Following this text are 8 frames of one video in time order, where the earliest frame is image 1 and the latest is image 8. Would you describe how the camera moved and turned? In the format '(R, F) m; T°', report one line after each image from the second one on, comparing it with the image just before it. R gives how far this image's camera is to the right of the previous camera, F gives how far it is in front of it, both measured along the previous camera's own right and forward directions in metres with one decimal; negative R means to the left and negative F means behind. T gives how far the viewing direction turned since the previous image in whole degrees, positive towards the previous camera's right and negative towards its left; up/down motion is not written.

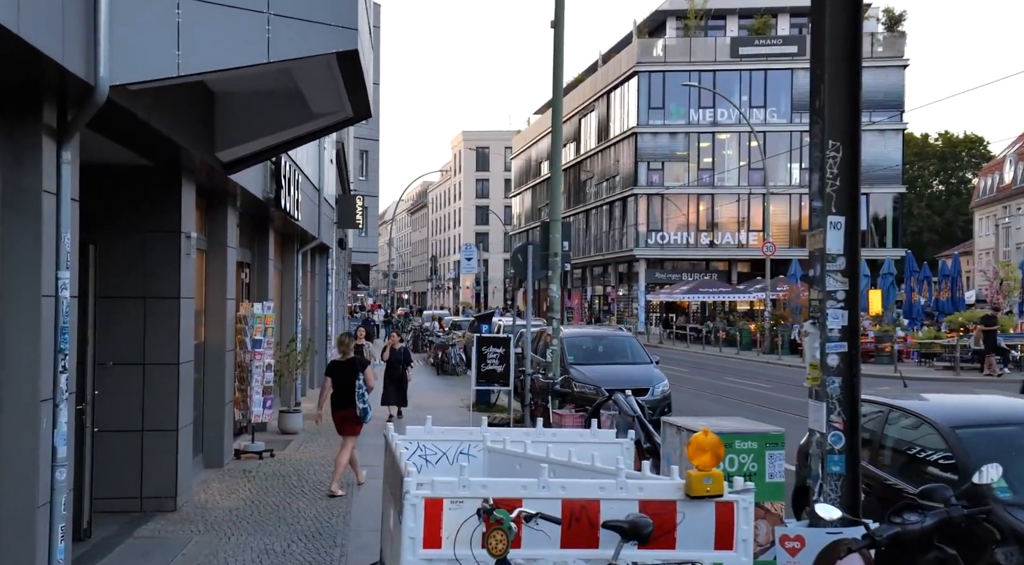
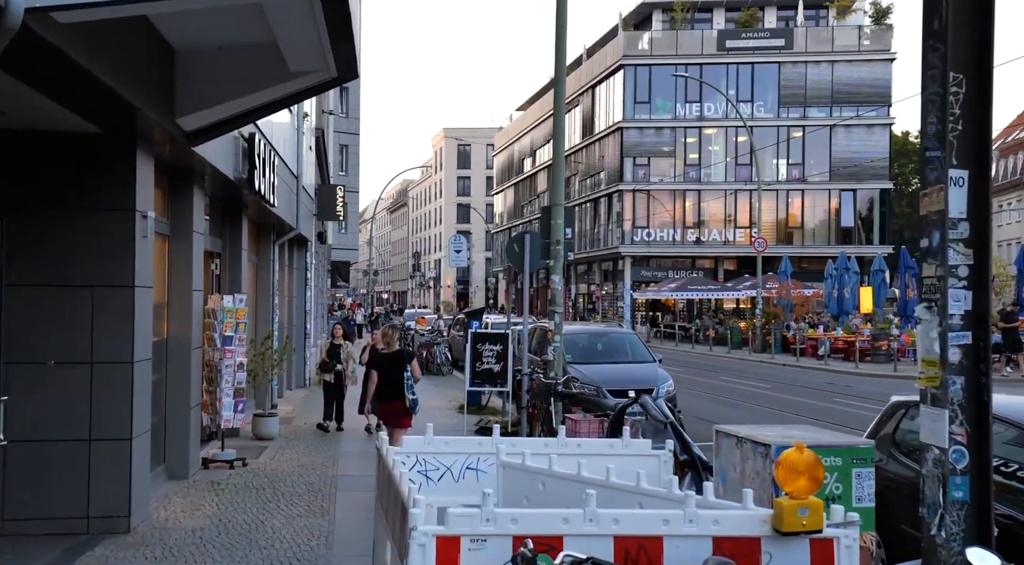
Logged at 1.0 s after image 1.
(-0.2, +1.1) m; +1°
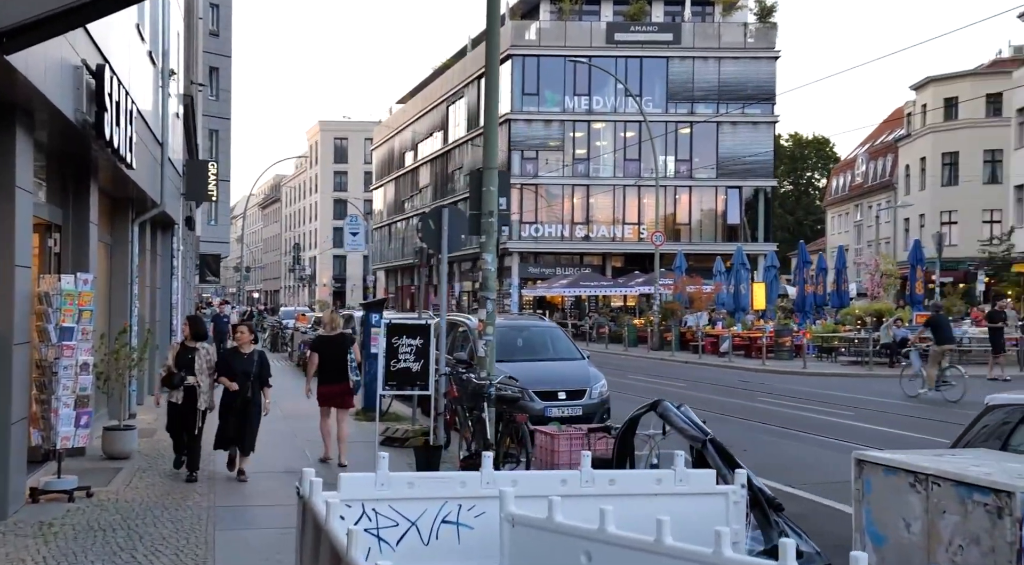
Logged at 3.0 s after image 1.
(-0.4, +2.1) m; +7°
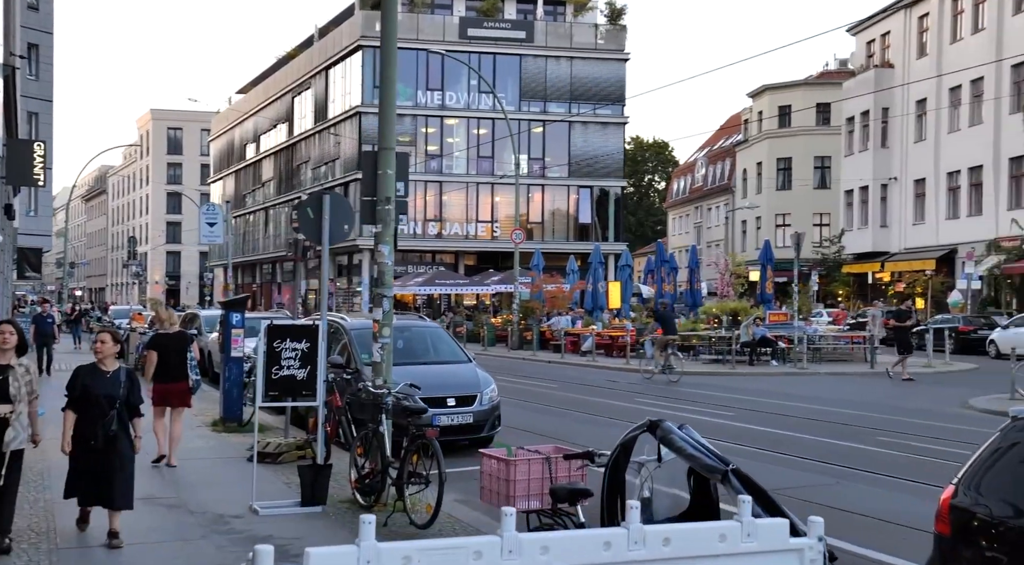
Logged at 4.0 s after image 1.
(-0.4, +1.0) m; +8°
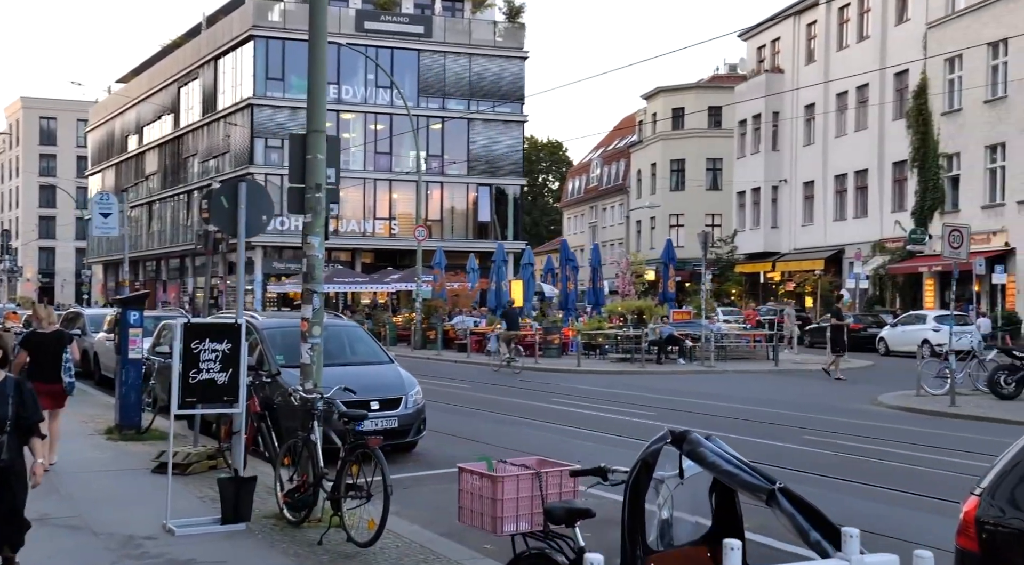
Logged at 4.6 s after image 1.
(-0.3, +0.6) m; +6°
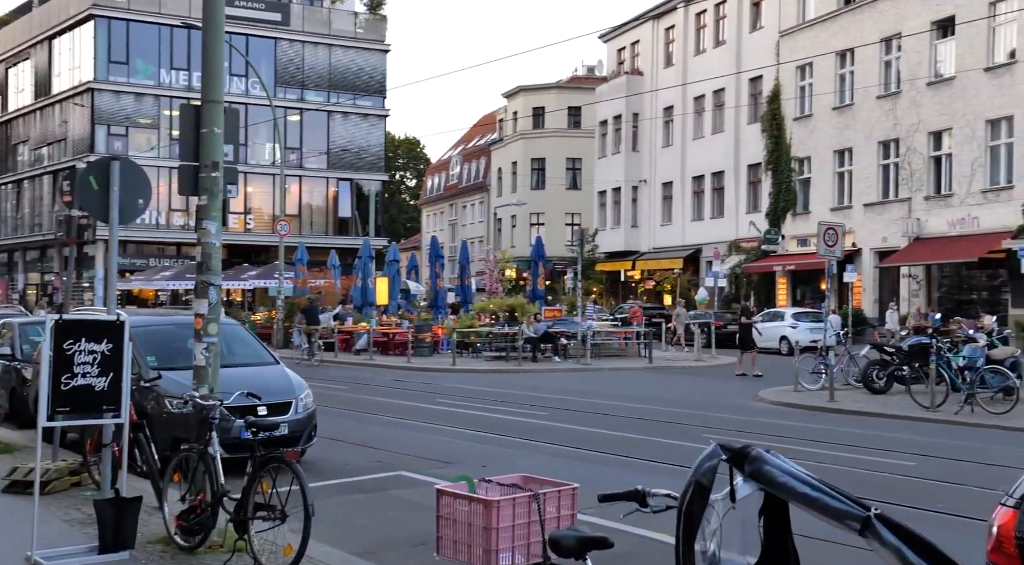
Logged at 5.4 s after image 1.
(-0.4, +0.7) m; +8°
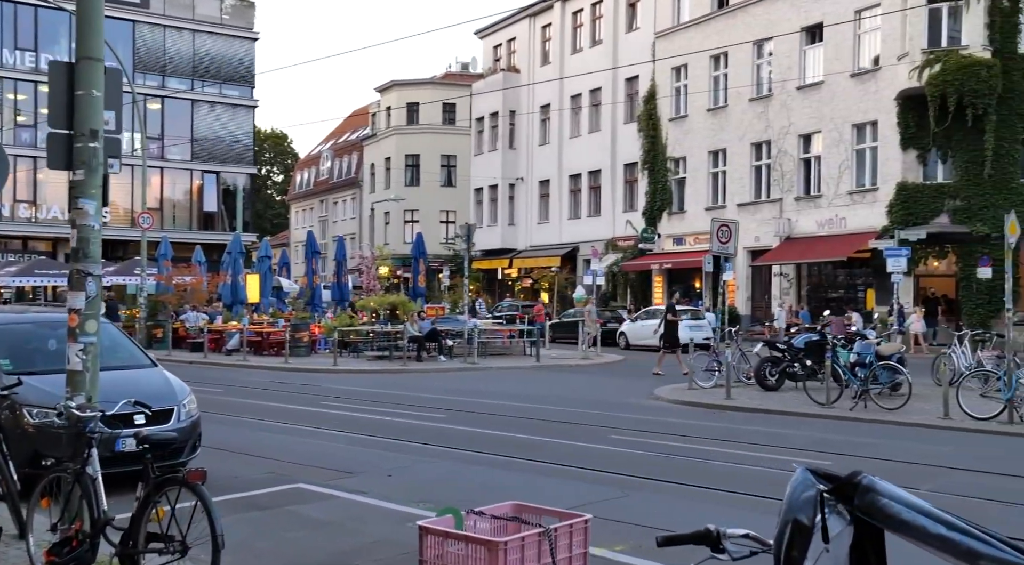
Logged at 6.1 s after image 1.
(-0.3, +0.8) m; +7°
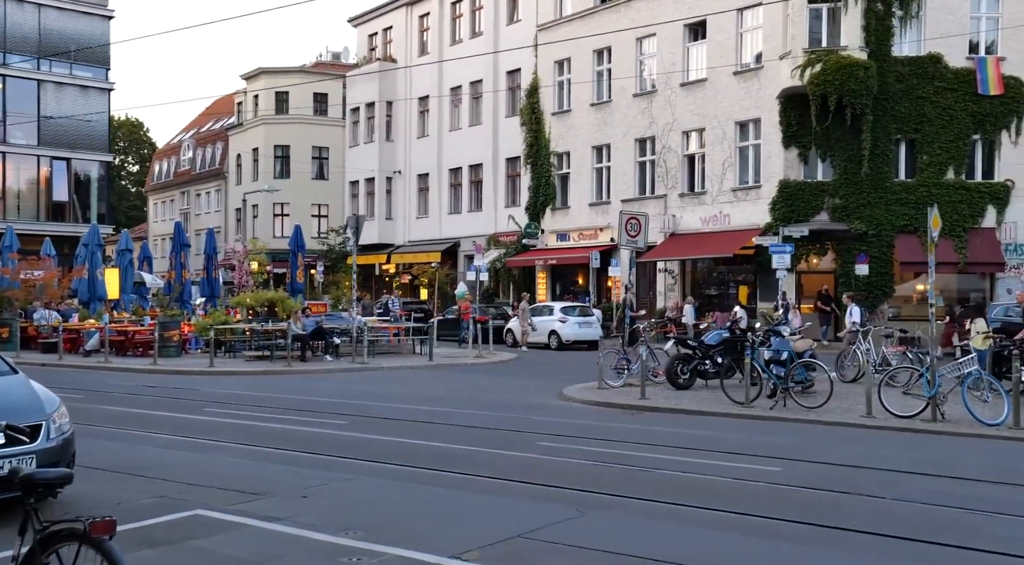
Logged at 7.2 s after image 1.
(-0.7, +1.7) m; +7°
